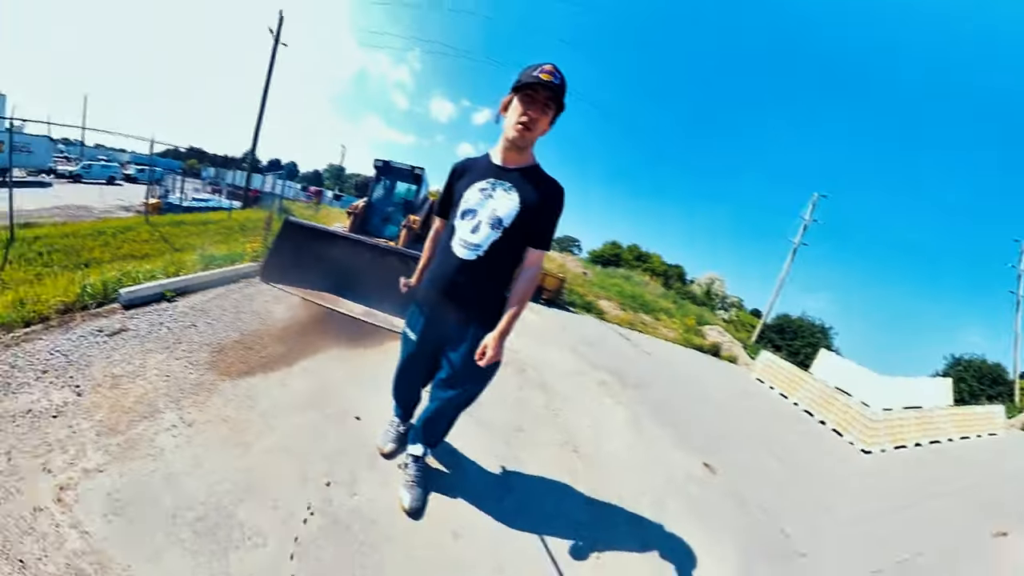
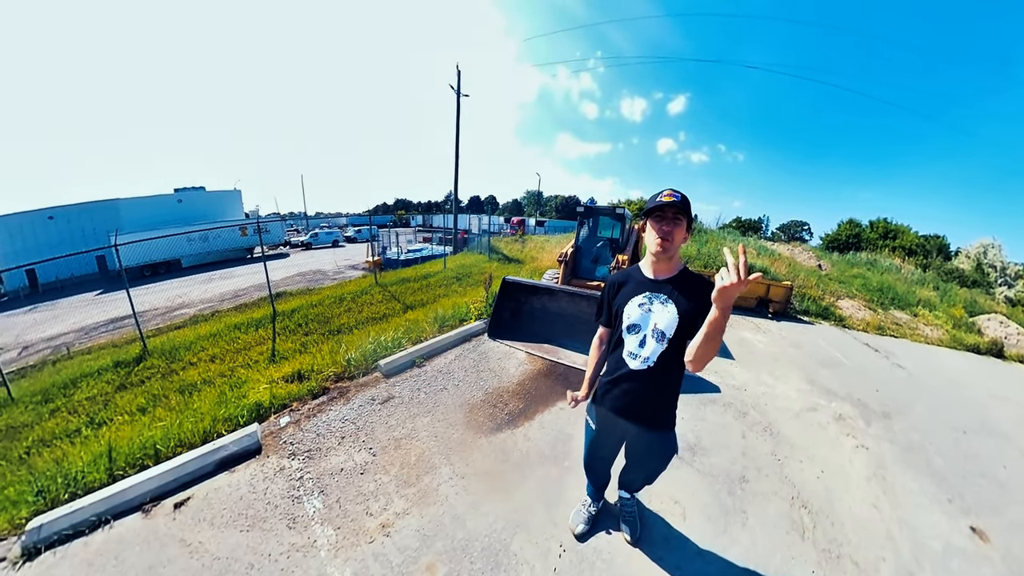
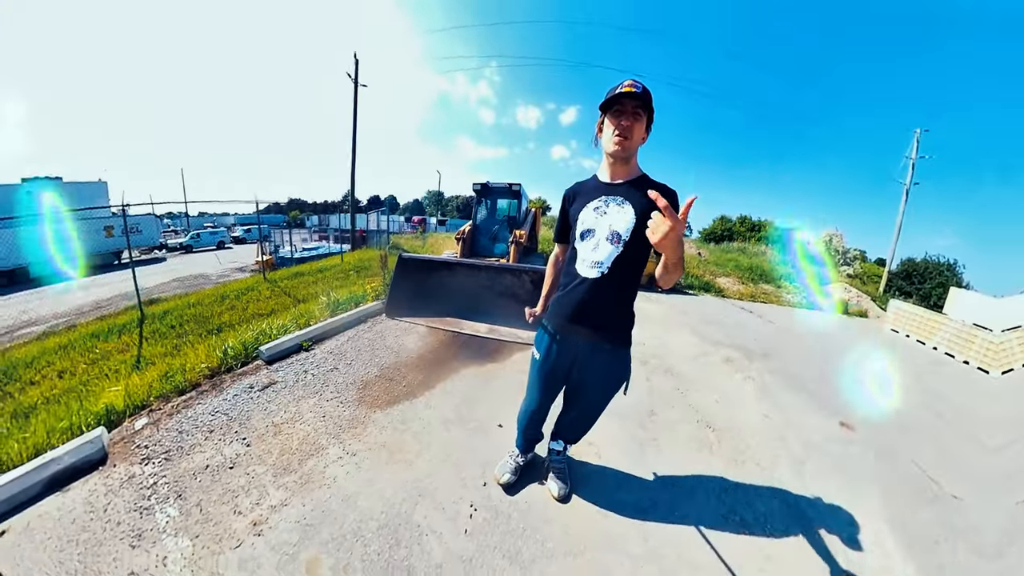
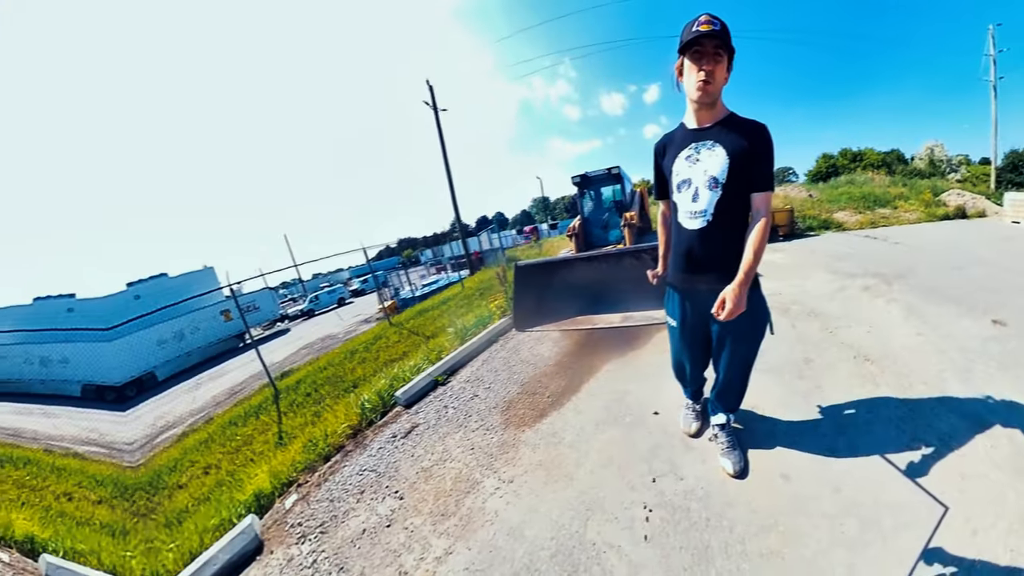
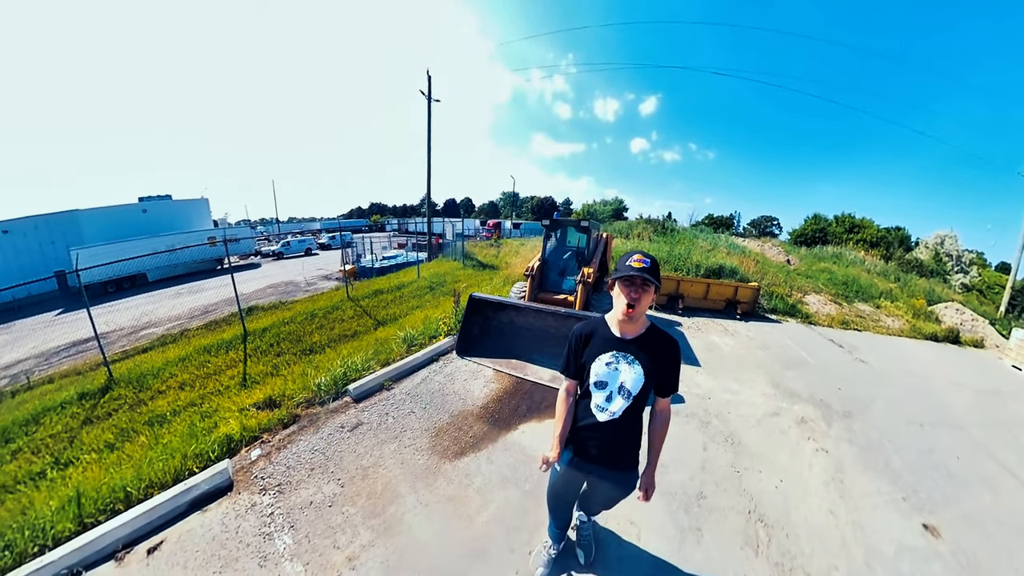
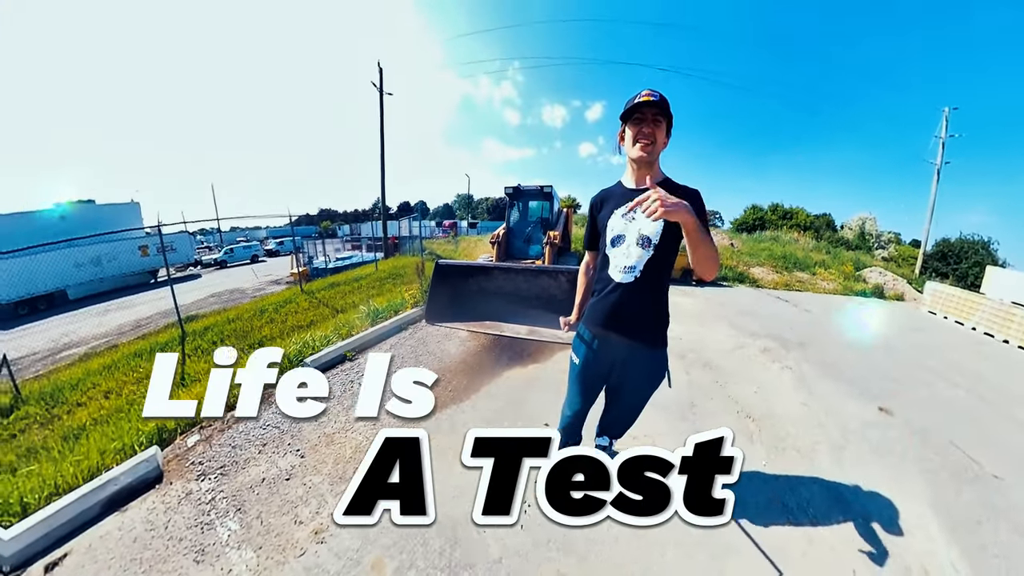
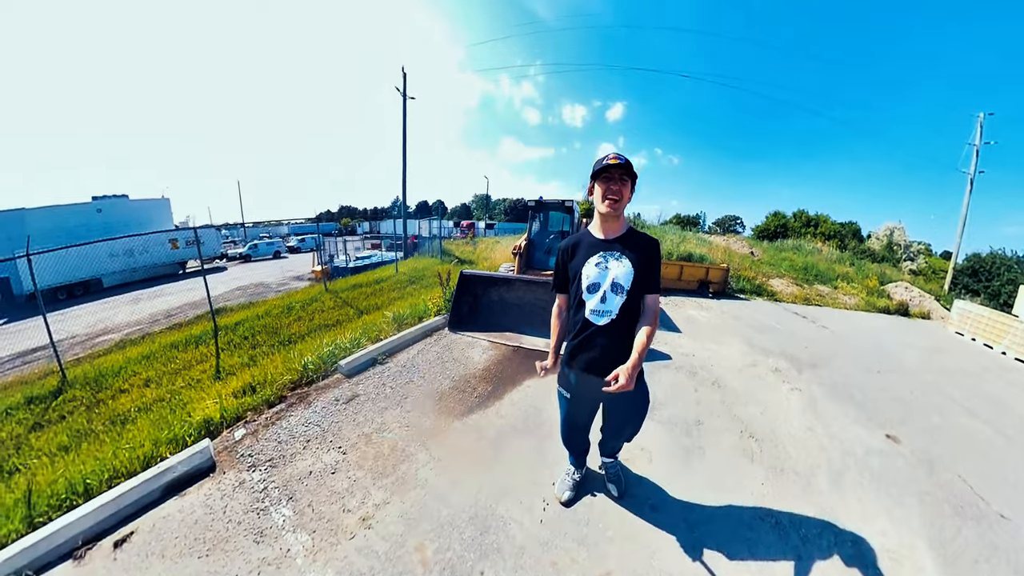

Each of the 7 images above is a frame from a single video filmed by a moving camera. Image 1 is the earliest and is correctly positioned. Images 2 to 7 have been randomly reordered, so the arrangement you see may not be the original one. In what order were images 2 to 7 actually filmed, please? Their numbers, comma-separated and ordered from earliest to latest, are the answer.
4, 3, 6, 7, 5, 2
